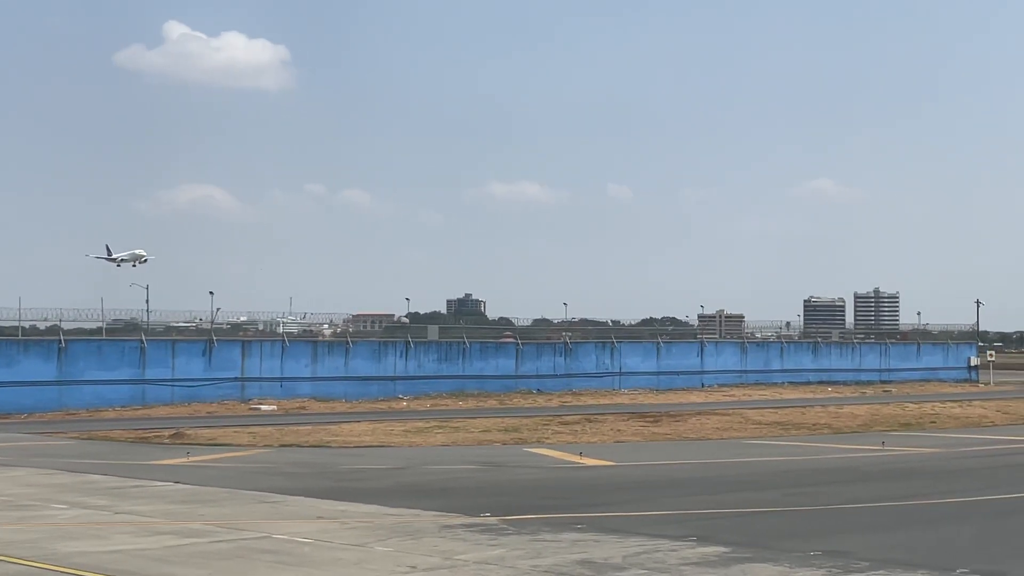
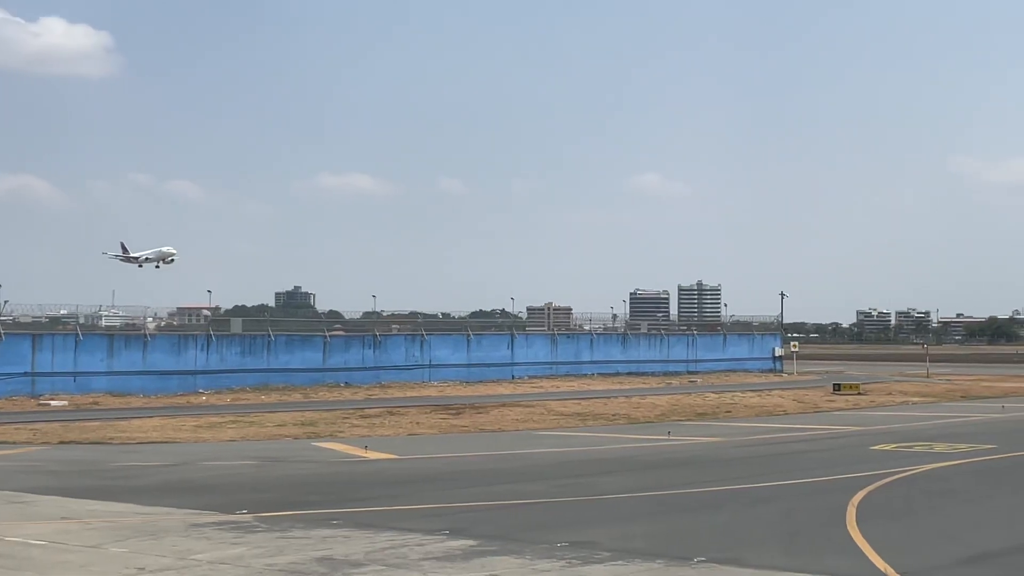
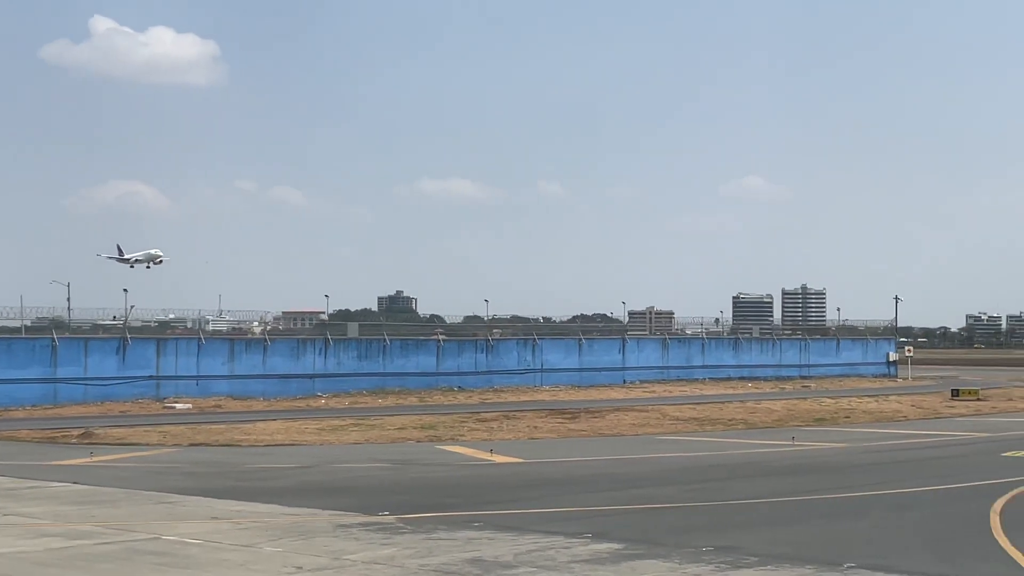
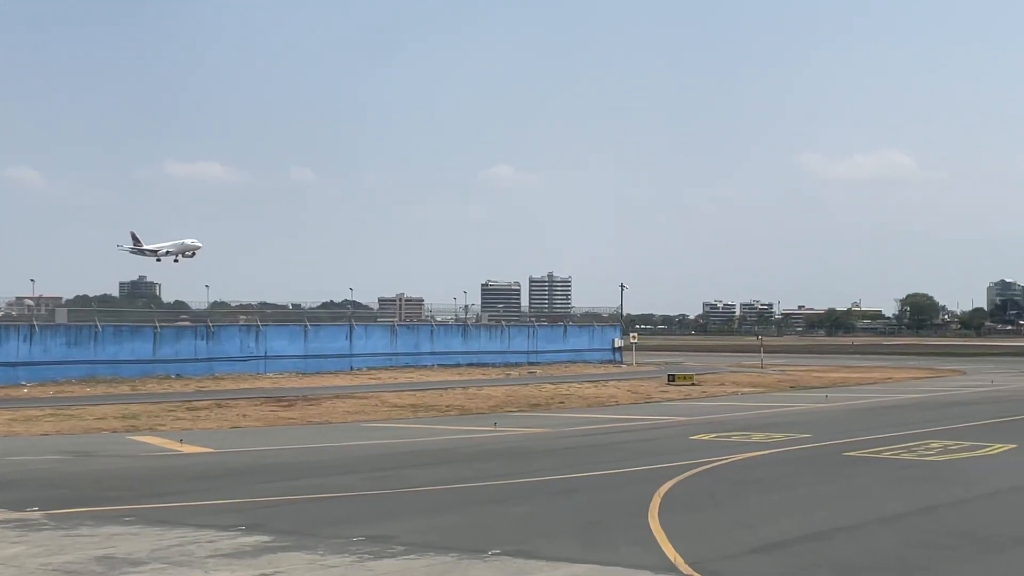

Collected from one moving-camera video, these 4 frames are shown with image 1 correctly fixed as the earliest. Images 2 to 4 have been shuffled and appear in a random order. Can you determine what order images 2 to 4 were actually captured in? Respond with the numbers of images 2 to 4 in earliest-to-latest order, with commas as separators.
3, 2, 4
